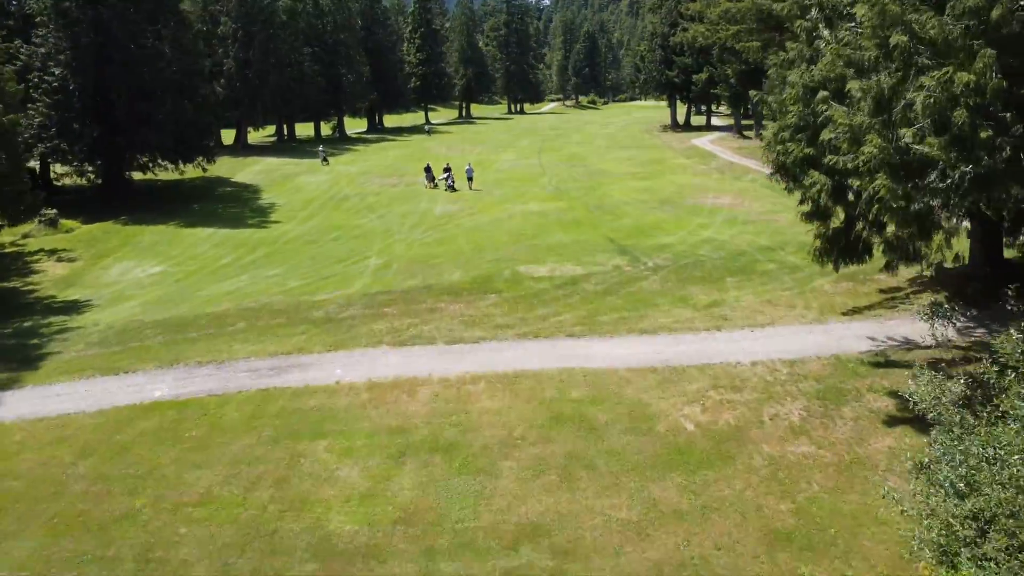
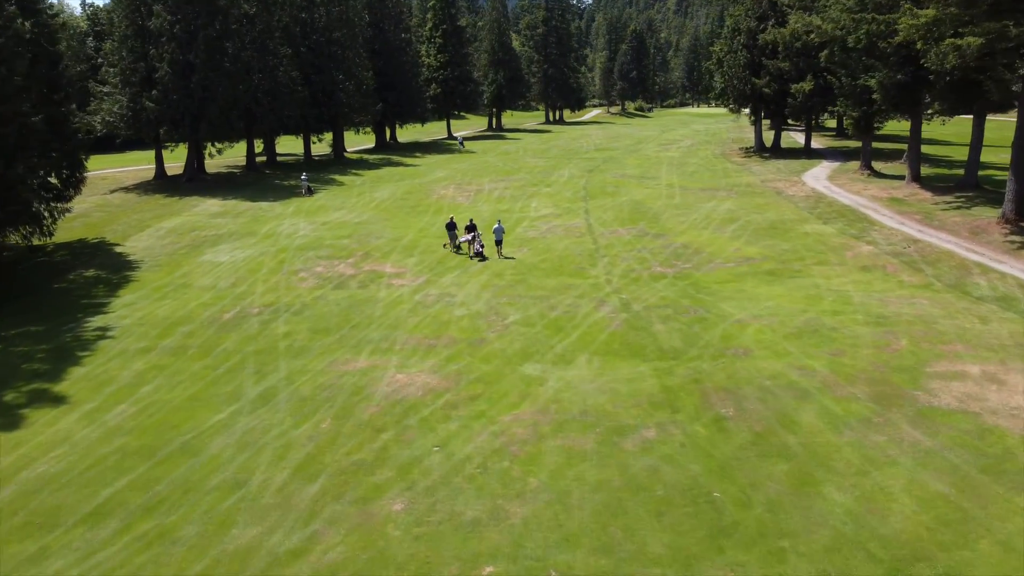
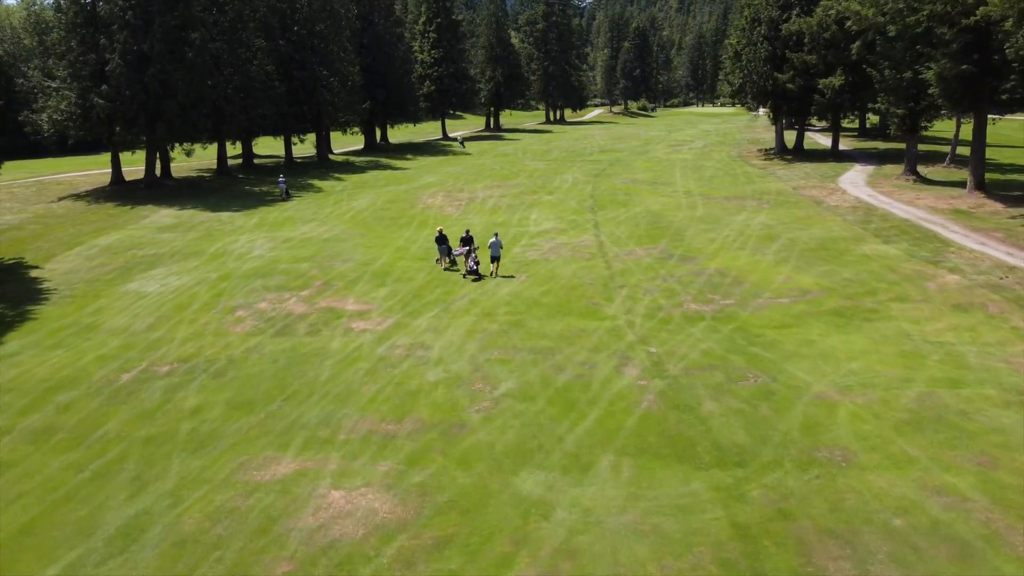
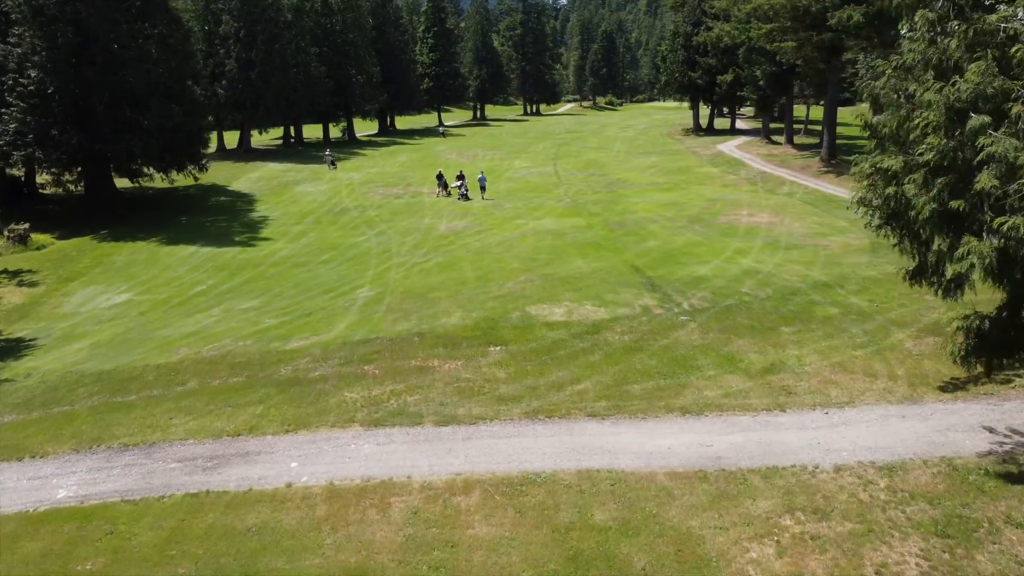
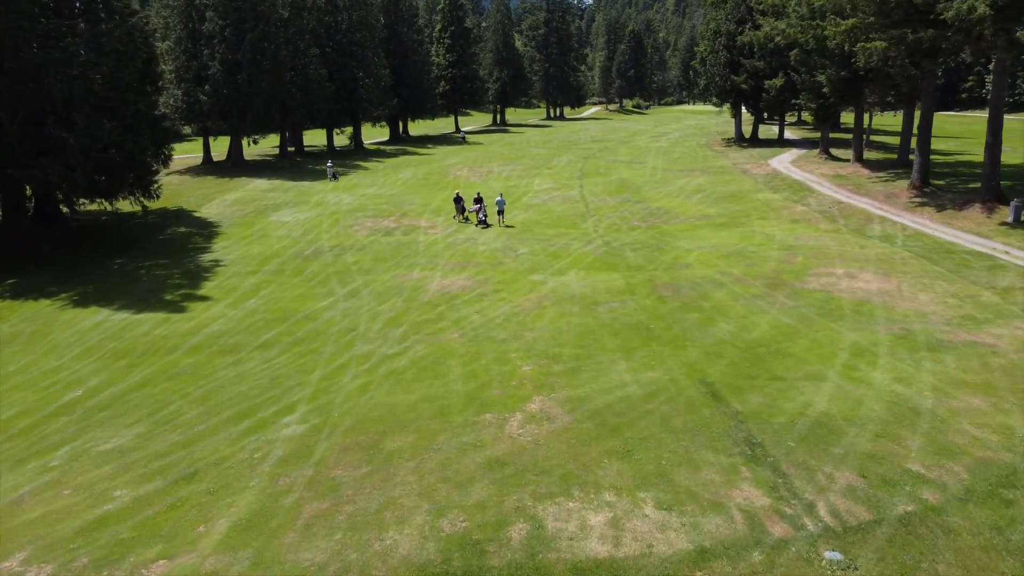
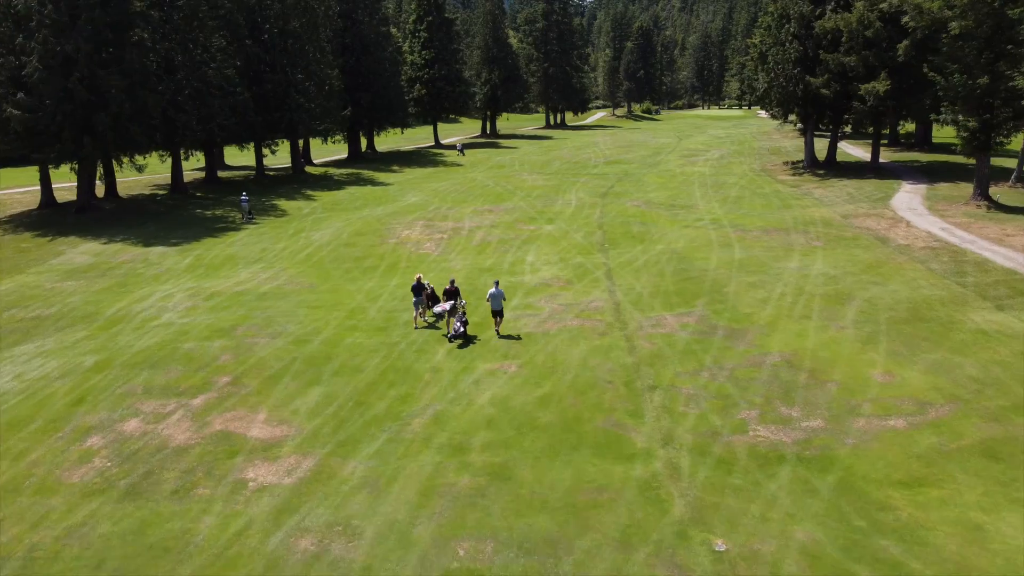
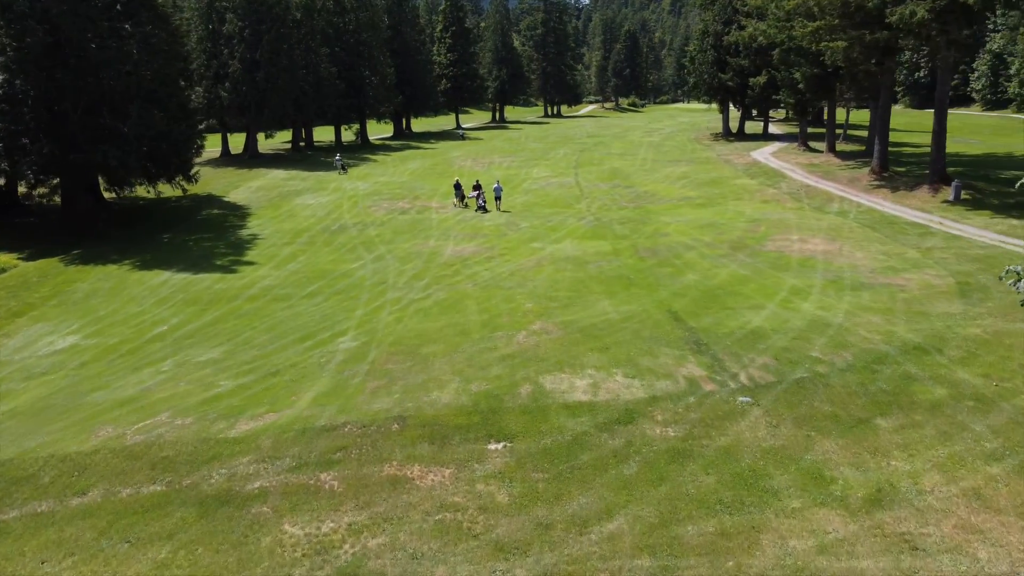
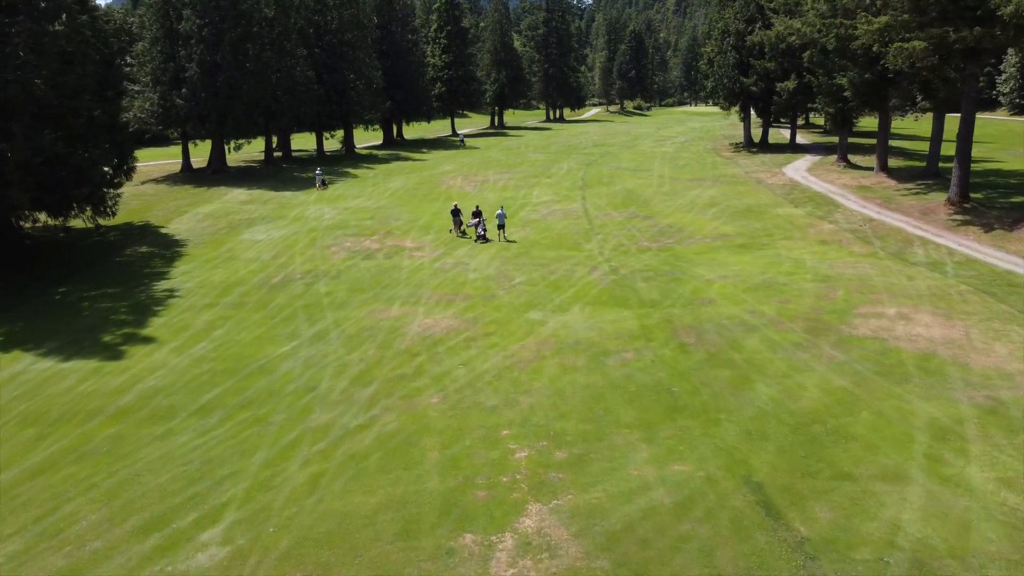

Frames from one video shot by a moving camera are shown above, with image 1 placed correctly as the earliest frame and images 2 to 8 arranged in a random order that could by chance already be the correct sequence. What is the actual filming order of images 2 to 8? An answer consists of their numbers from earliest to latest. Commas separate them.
4, 7, 5, 8, 2, 3, 6
